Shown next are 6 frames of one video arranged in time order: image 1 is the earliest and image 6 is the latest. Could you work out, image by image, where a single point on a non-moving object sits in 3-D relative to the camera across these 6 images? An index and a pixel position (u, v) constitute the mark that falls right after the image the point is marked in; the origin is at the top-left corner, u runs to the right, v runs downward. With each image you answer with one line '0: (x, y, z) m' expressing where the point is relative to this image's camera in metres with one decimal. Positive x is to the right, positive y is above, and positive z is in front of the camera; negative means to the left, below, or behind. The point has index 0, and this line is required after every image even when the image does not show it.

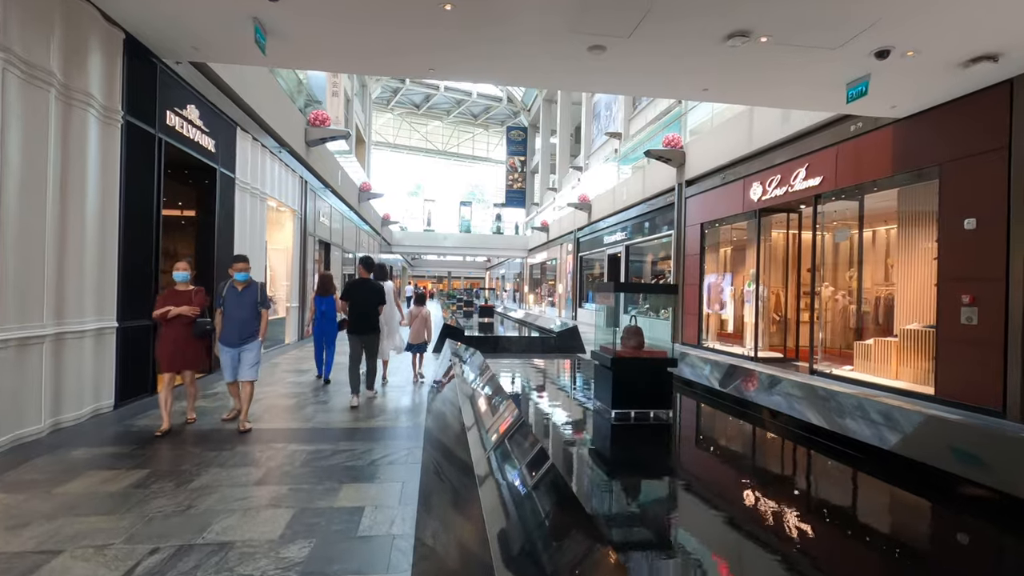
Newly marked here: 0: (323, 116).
0: (-4.0, +3.7, +11.3) m
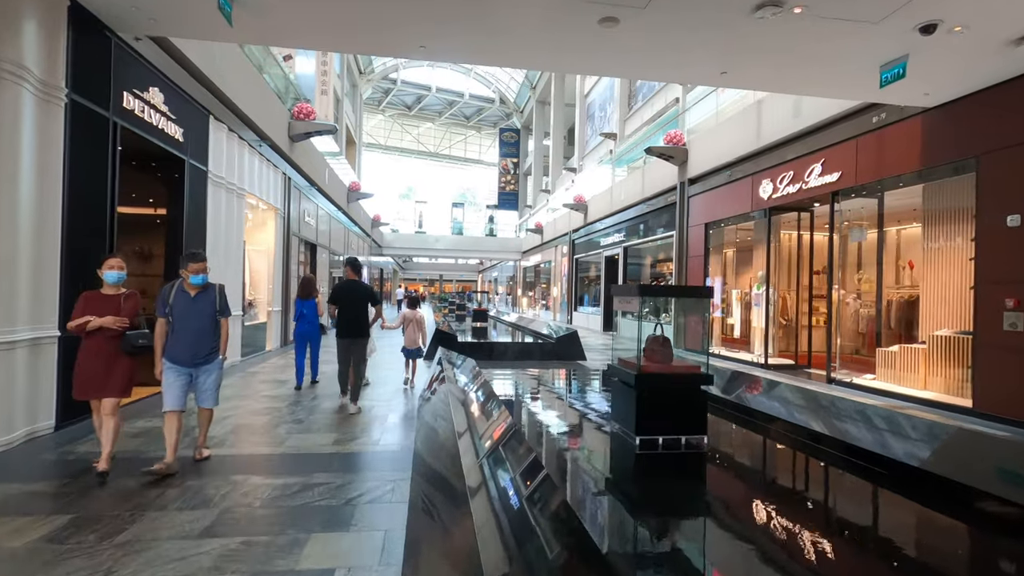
0: (-4.1, +3.6, +10.7) m
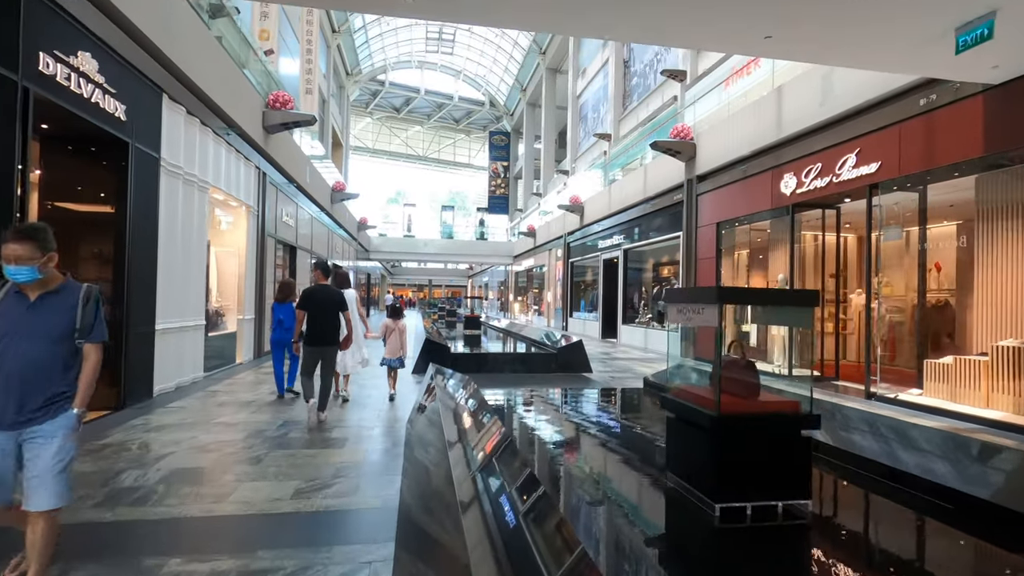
0: (-4.2, +3.5, +9.8) m
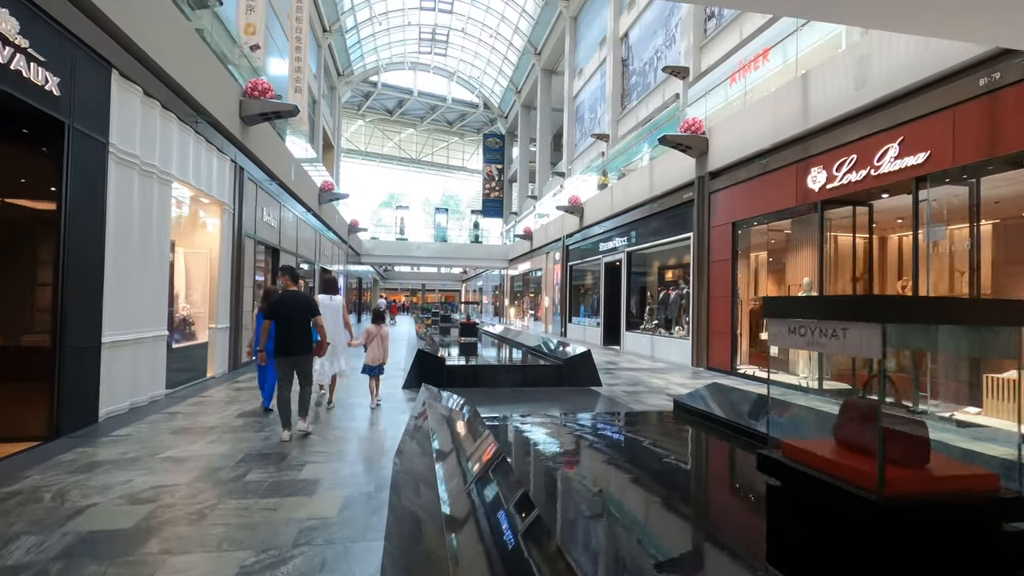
0: (-4.2, +3.4, +9.0) m
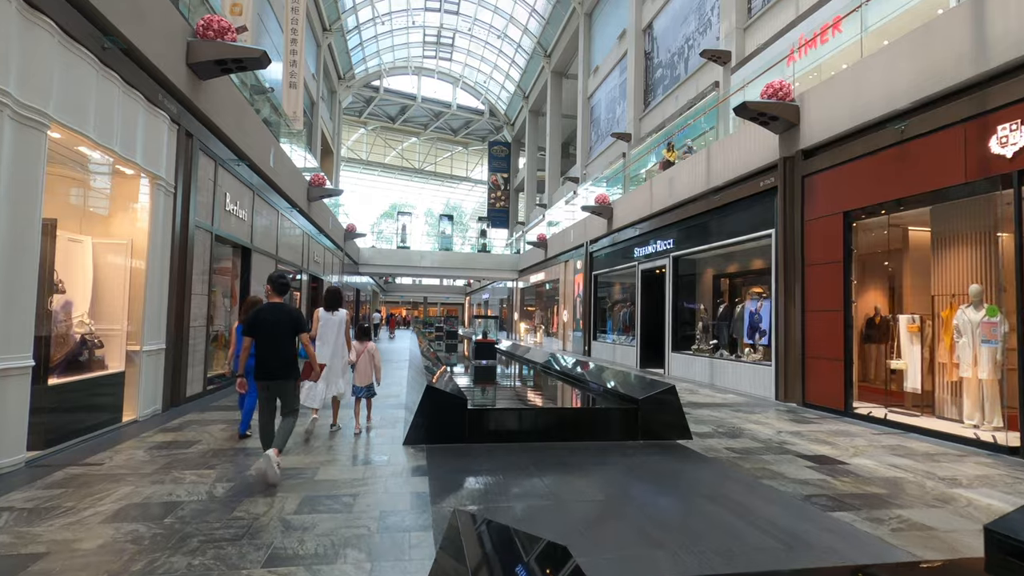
0: (-3.6, +3.3, +6.7) m
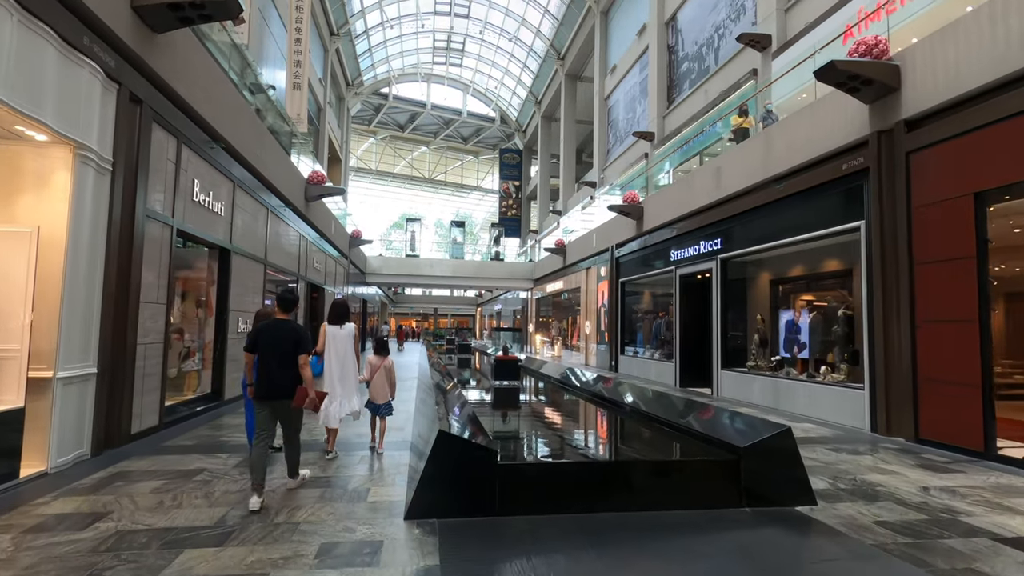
0: (-3.3, +3.2, +5.4) m
